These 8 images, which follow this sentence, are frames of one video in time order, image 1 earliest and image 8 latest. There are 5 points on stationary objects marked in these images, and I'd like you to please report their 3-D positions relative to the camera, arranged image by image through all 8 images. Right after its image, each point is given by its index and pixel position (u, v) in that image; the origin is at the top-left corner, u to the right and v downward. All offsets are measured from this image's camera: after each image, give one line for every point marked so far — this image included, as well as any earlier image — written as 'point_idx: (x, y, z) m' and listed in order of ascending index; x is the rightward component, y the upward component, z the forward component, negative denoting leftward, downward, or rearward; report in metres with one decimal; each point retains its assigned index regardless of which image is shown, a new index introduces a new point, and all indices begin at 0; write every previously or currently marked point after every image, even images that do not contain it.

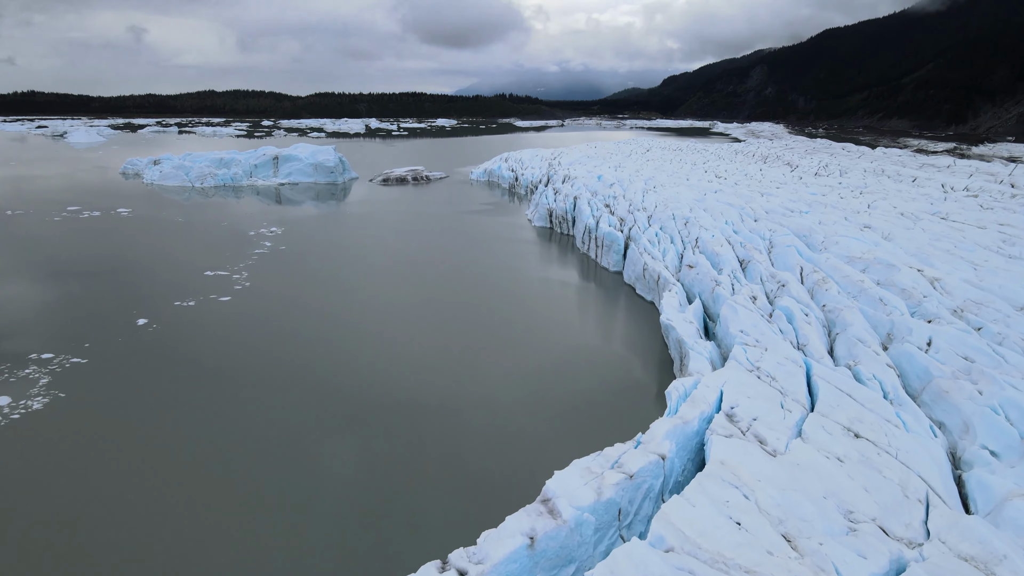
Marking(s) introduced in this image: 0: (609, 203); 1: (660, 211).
0: (+3.4, +3.0, +17.9) m
1: (+4.5, +2.3, +15.6) m
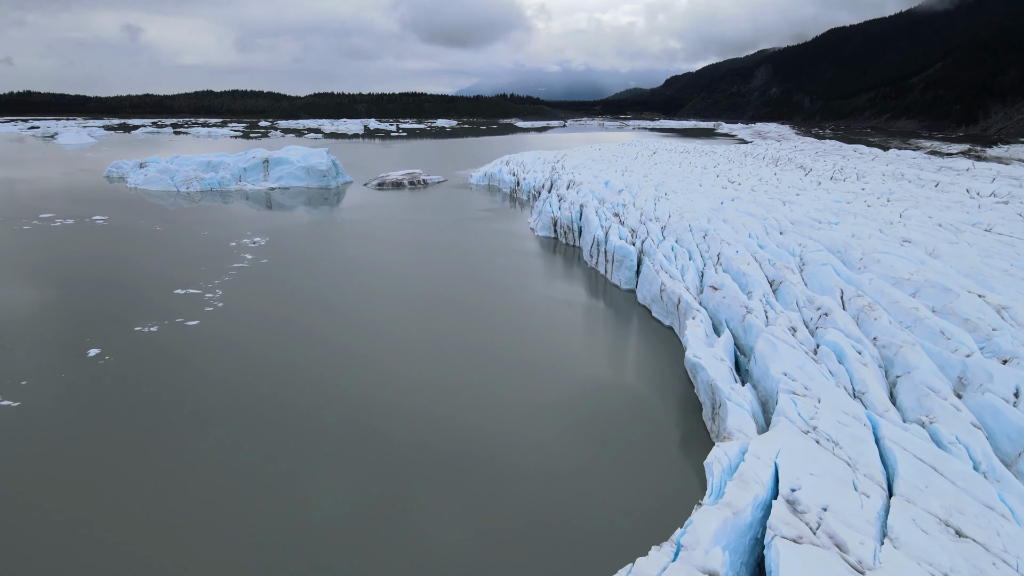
0: (+3.5, +2.5, +16.6) m
1: (+4.6, +1.8, +14.3) m
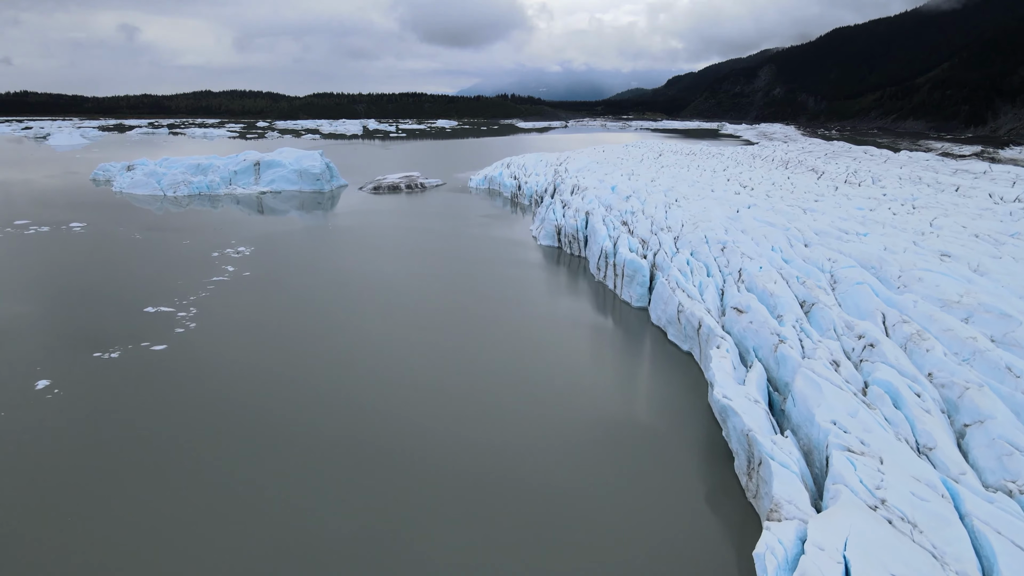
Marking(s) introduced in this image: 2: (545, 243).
0: (+3.5, +2.1, +15.5) m
1: (+4.6, +1.4, +13.2) m
2: (+1.2, +1.6, +18.5) m
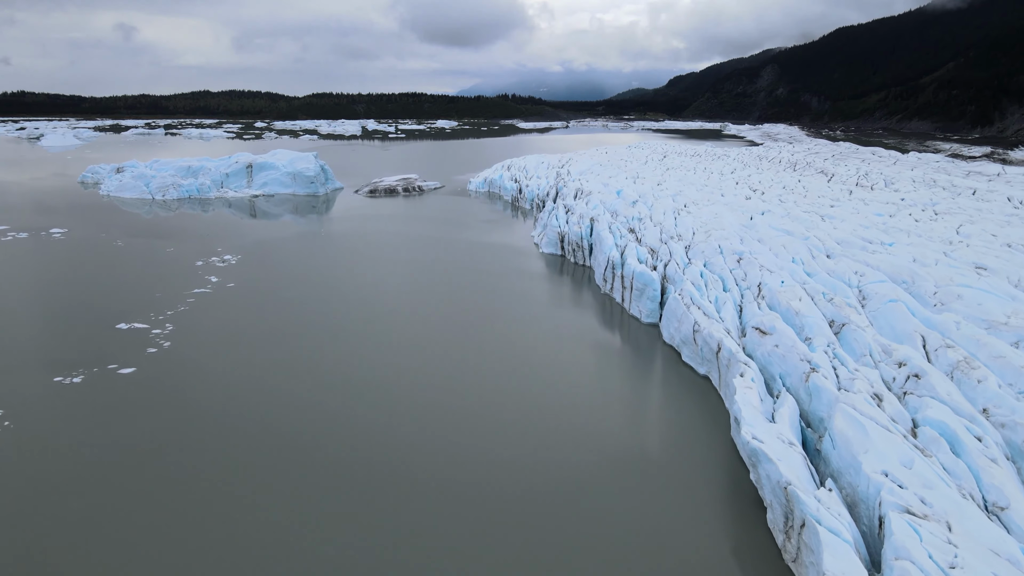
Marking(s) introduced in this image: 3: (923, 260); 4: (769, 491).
0: (+3.5, +1.8, +14.7) m
1: (+4.6, +1.1, +12.4) m
2: (+1.2, +1.3, +17.7) m
3: (+8.7, +0.6, +10.8) m
4: (+3.0, -2.4, +5.9) m
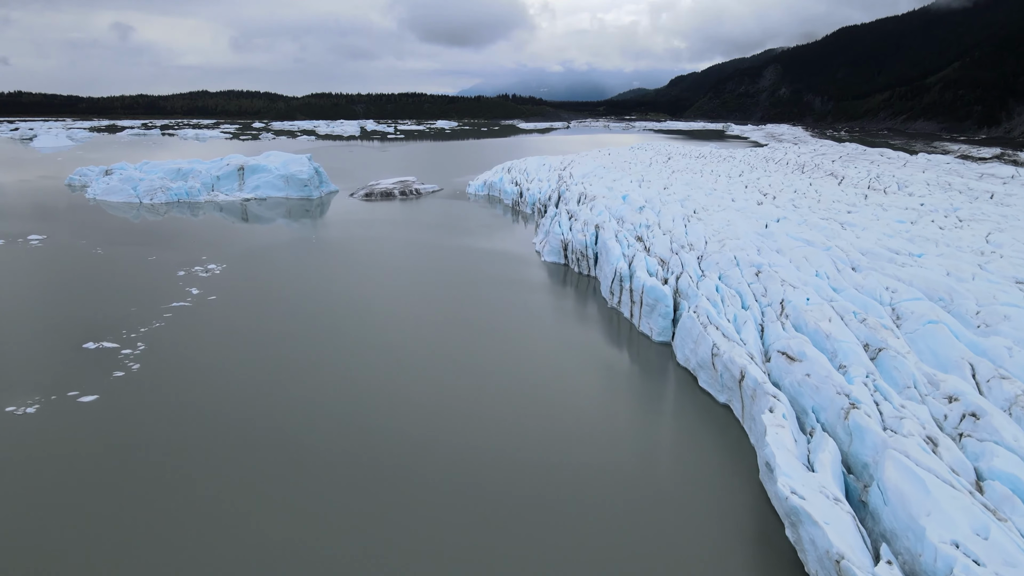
0: (+3.5, +1.4, +13.8) m
1: (+4.6, +0.8, +11.6) m
2: (+1.3, +1.0, +16.8) m
3: (+8.7, +0.3, +9.9) m
4: (+3.0, -2.7, +5.1) m
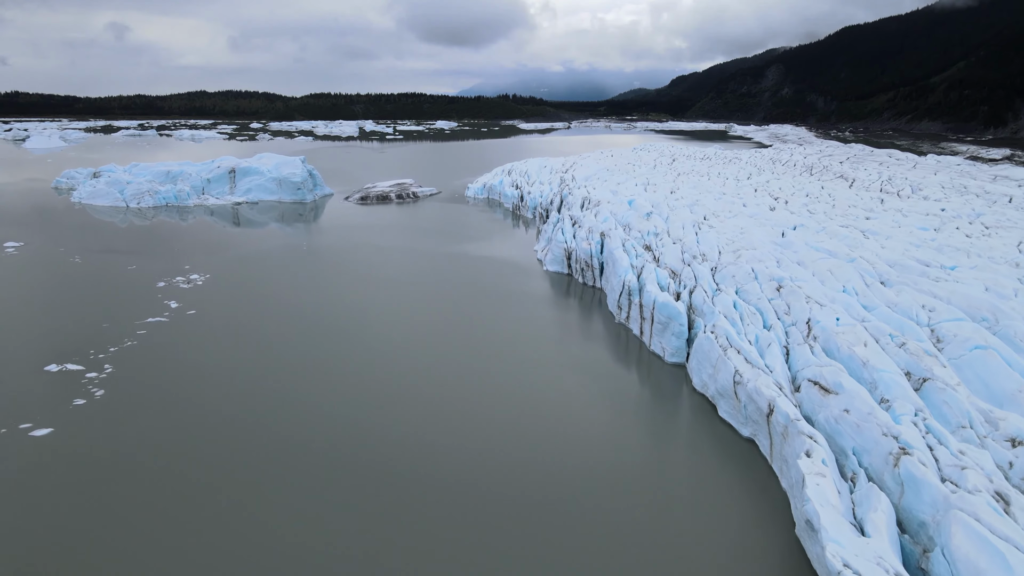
0: (+3.6, +1.1, +13.0) m
1: (+4.7, +0.5, +10.7) m
2: (+1.3, +0.7, +16.0) m
3: (+8.7, 0.0, +9.1) m
4: (+3.0, -3.0, +4.3) m
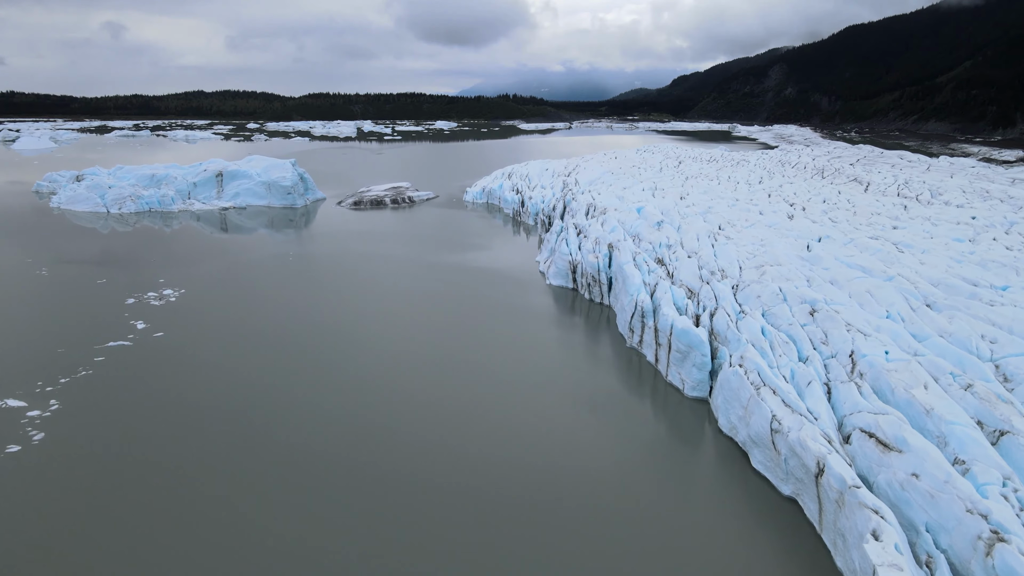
0: (+3.6, +0.7, +11.9) m
1: (+4.7, +0.1, +9.7) m
2: (+1.3, +0.3, +15.0) m
3: (+8.7, -0.4, +8.0) m
4: (+3.0, -3.4, +3.2) m
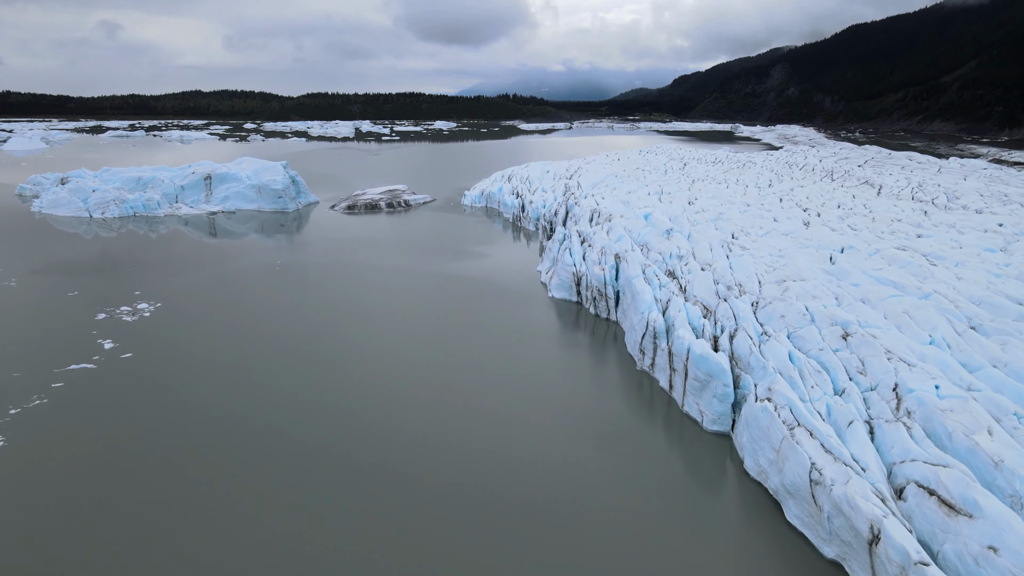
0: (+3.6, +0.4, +11.1) m
1: (+4.7, -0.3, +8.8) m
2: (+1.3, -0.1, +14.1) m
3: (+8.7, -0.8, +7.2) m
4: (+3.0, -3.7, +2.4) m
